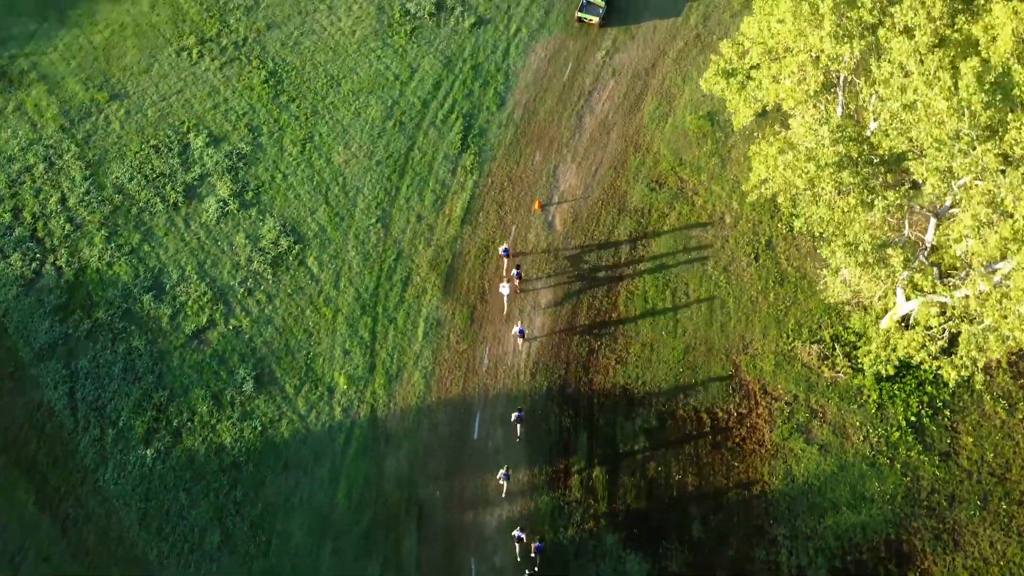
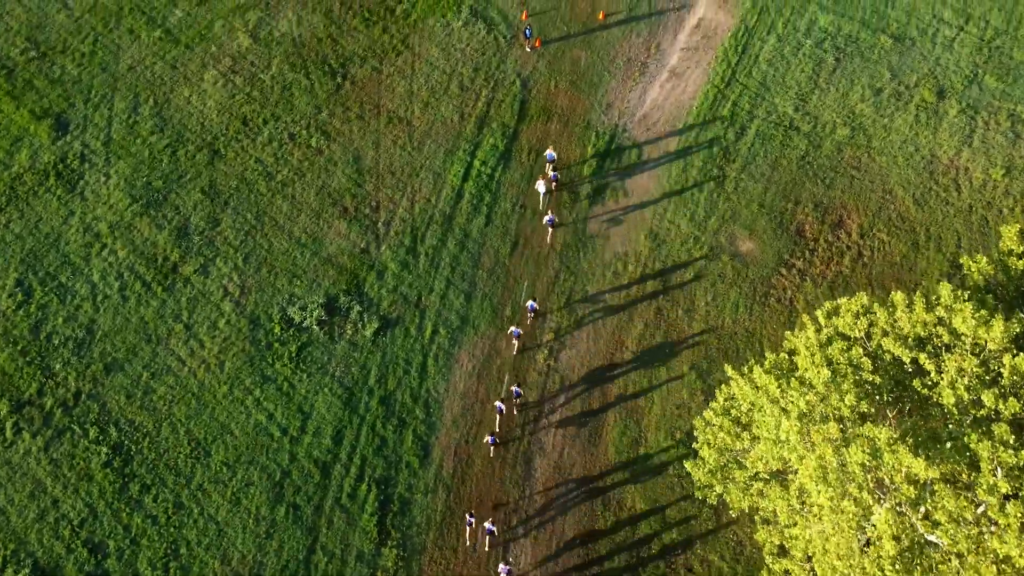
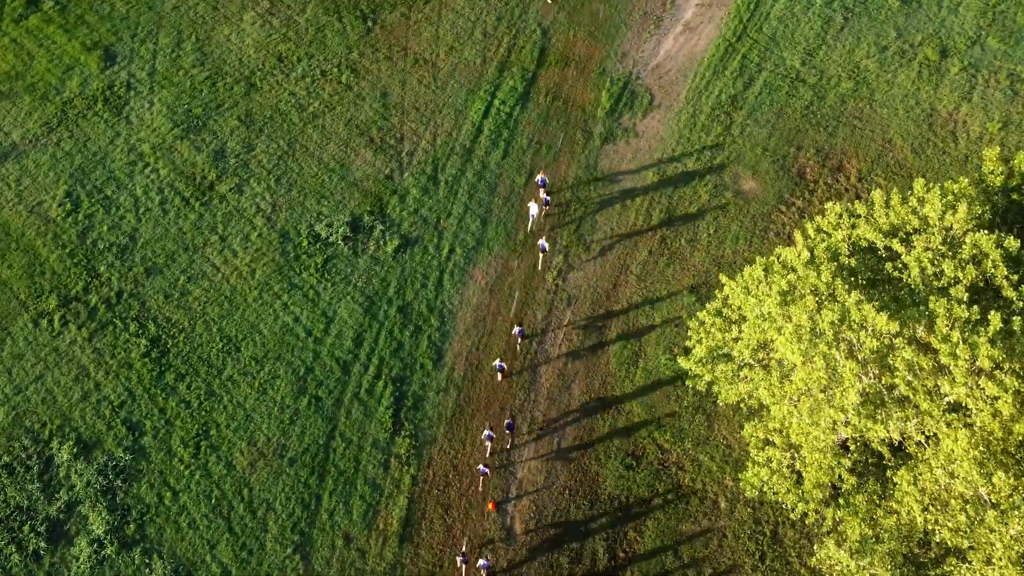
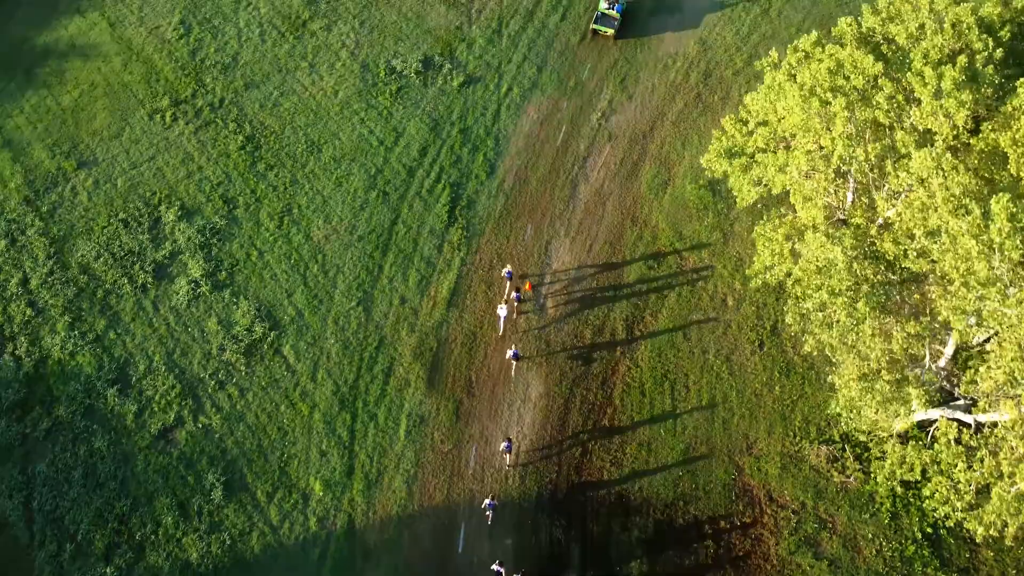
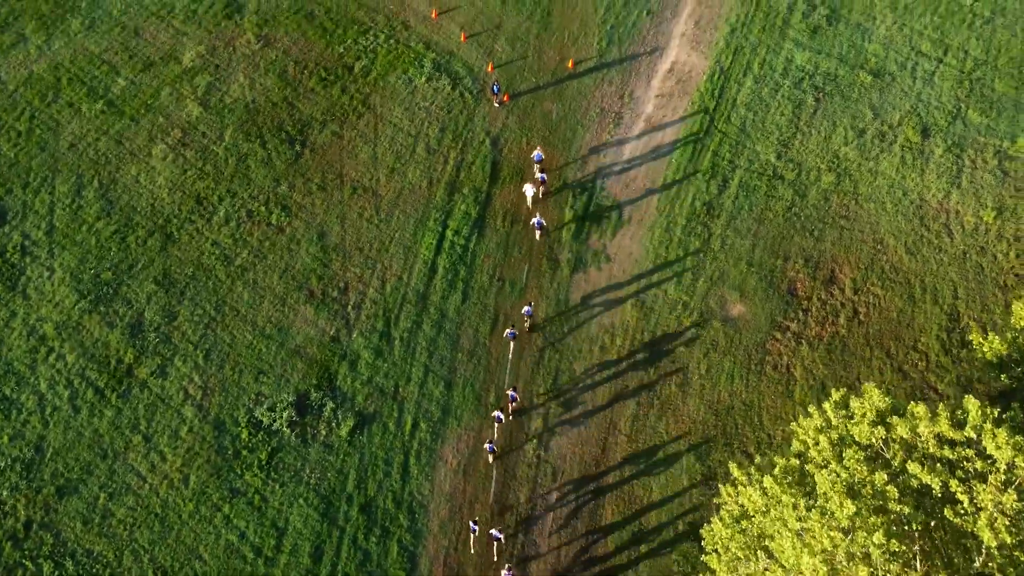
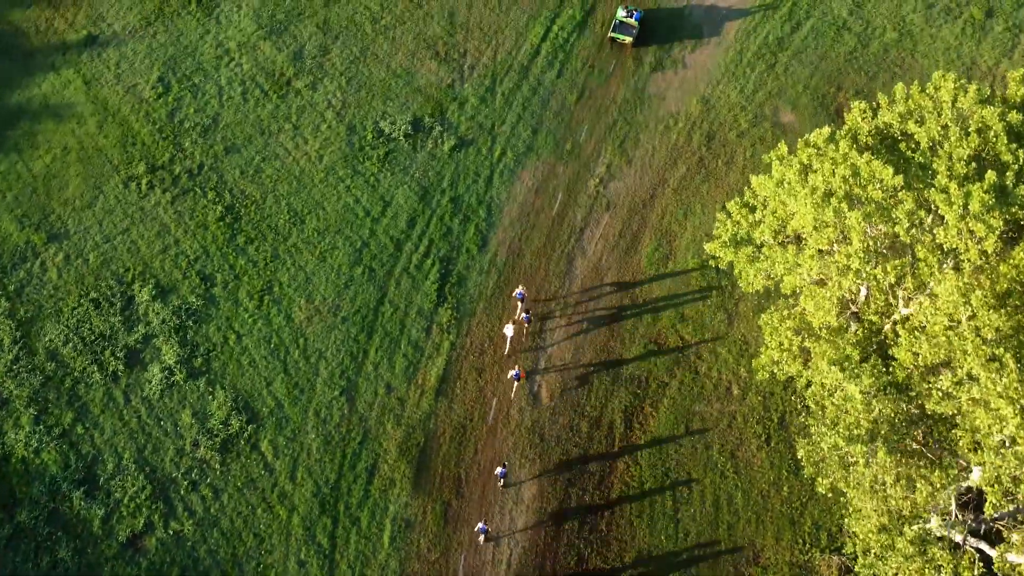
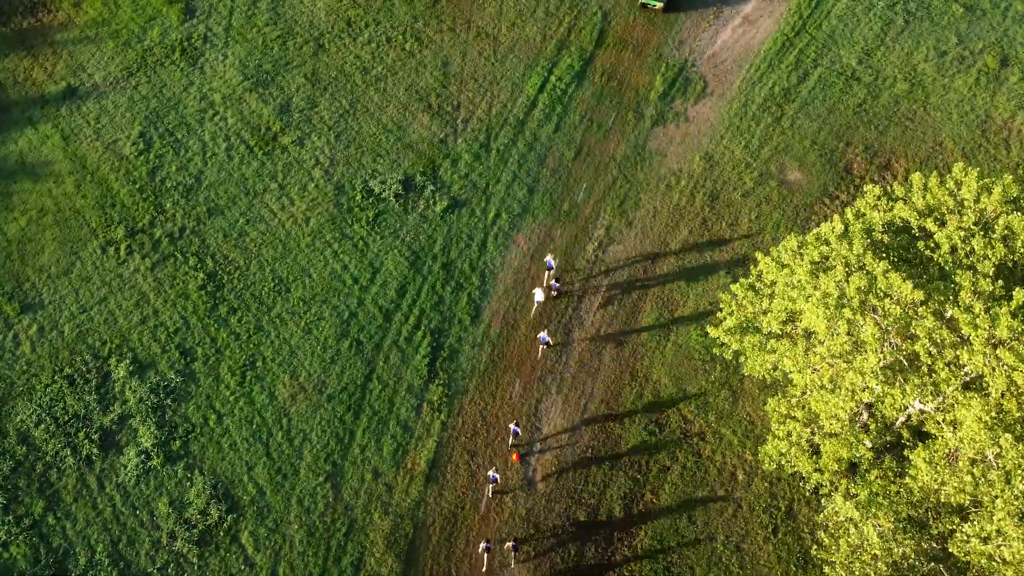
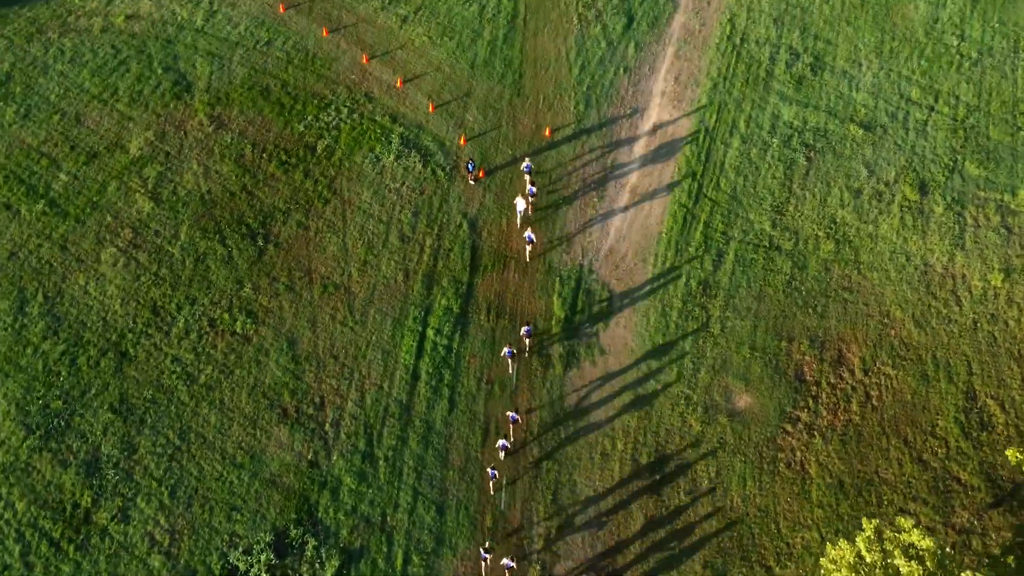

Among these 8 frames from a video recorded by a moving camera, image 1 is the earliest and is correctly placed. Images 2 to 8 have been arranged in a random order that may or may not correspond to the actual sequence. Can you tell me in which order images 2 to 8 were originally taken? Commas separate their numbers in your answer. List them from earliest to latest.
4, 6, 7, 3, 2, 5, 8
